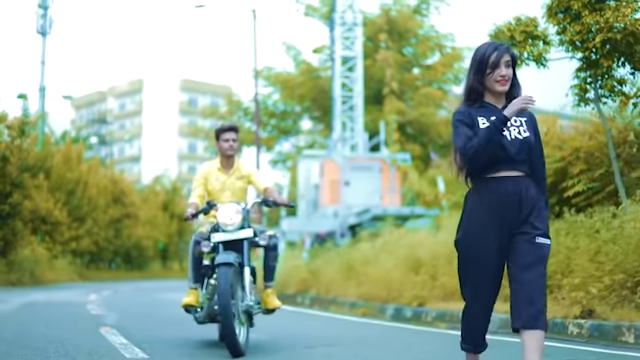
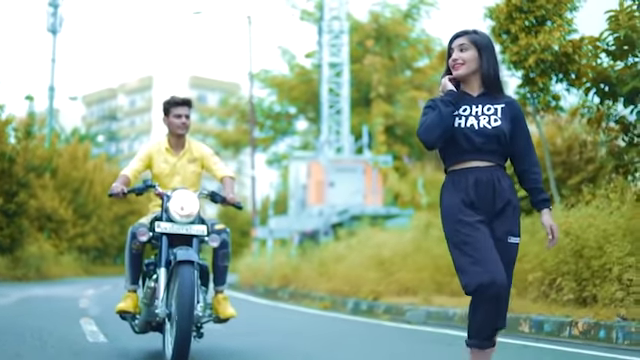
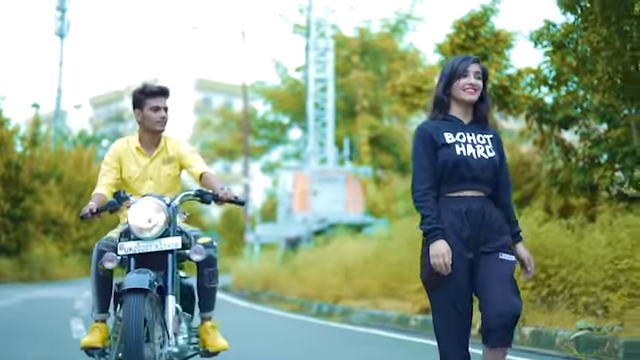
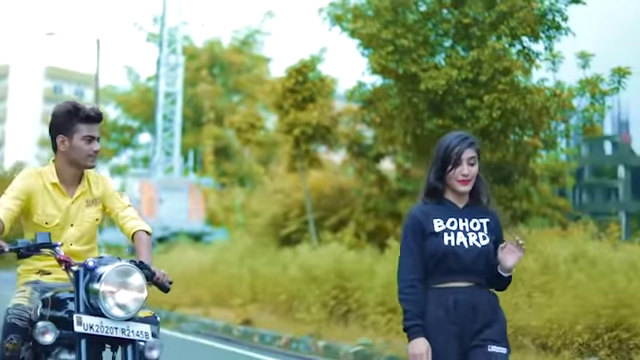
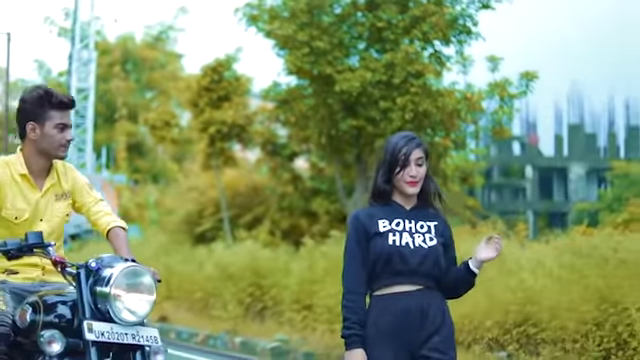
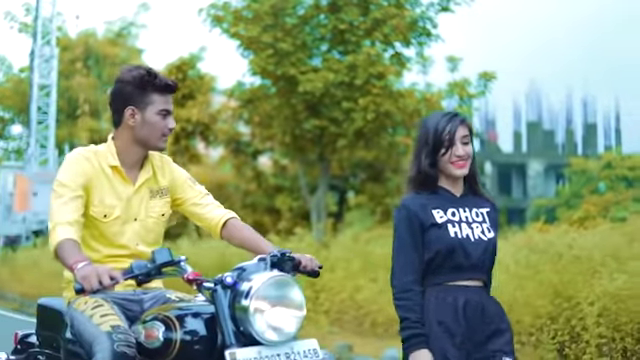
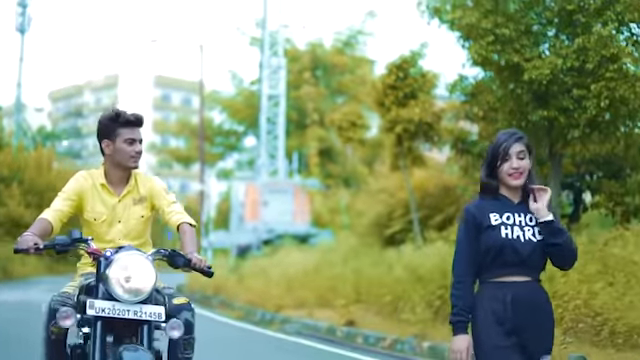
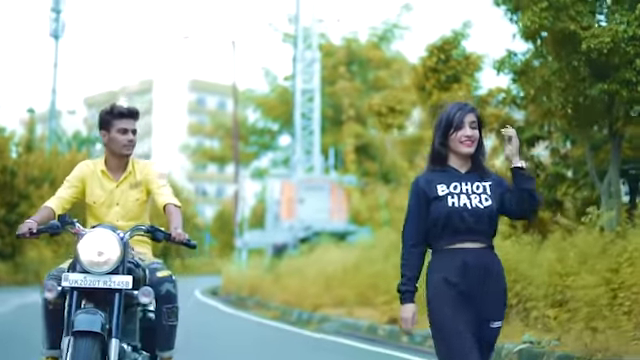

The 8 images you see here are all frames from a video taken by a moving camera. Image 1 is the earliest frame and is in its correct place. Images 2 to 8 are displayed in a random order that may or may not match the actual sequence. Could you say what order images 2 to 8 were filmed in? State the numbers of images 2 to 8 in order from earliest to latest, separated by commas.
2, 3, 8, 7, 4, 5, 6
